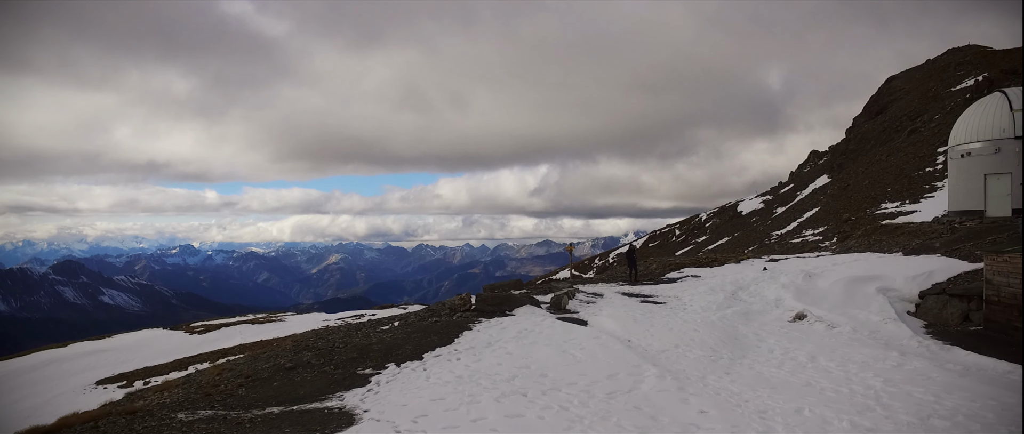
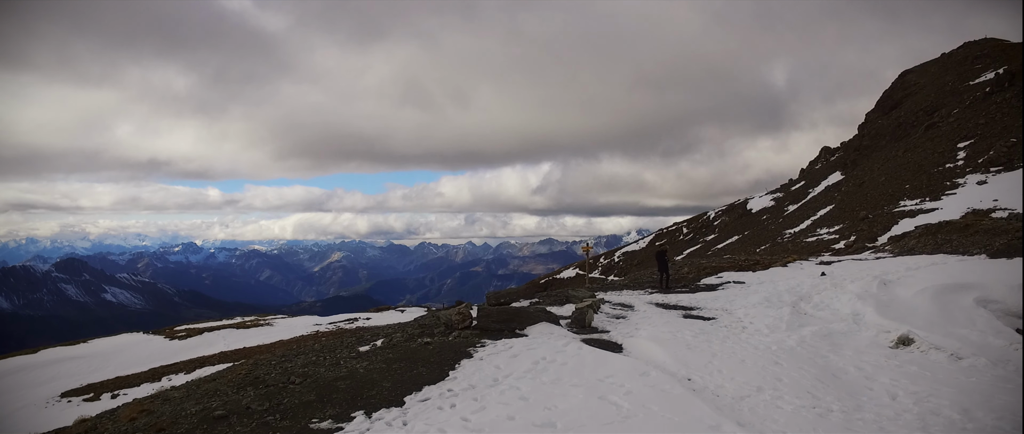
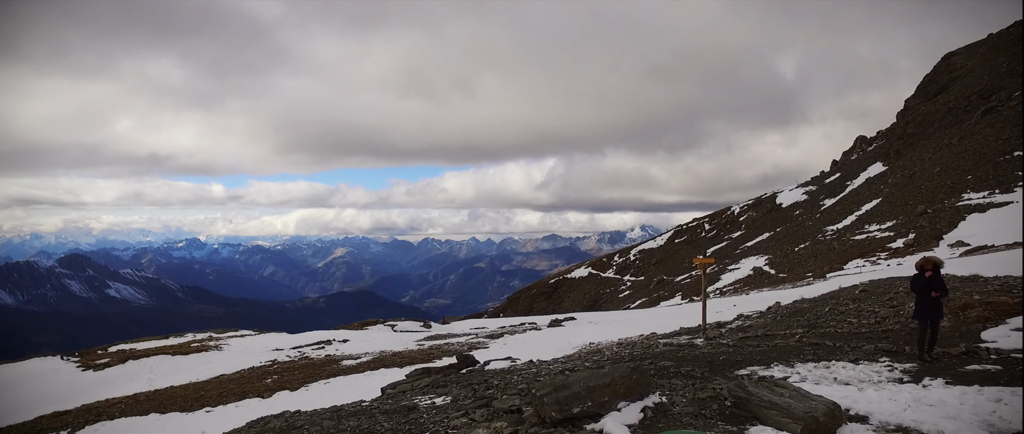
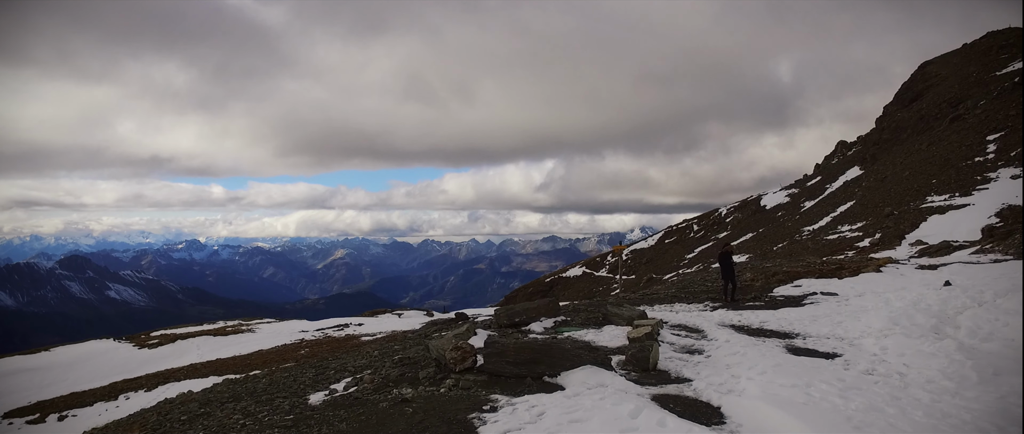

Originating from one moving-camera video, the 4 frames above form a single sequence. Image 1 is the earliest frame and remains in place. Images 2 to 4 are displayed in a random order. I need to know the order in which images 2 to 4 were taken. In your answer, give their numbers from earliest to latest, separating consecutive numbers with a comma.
2, 4, 3
